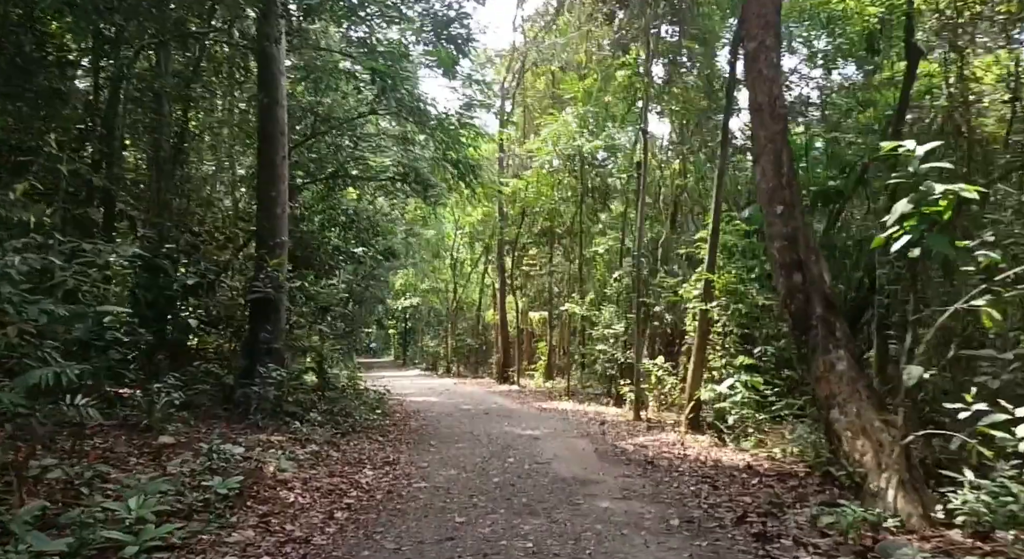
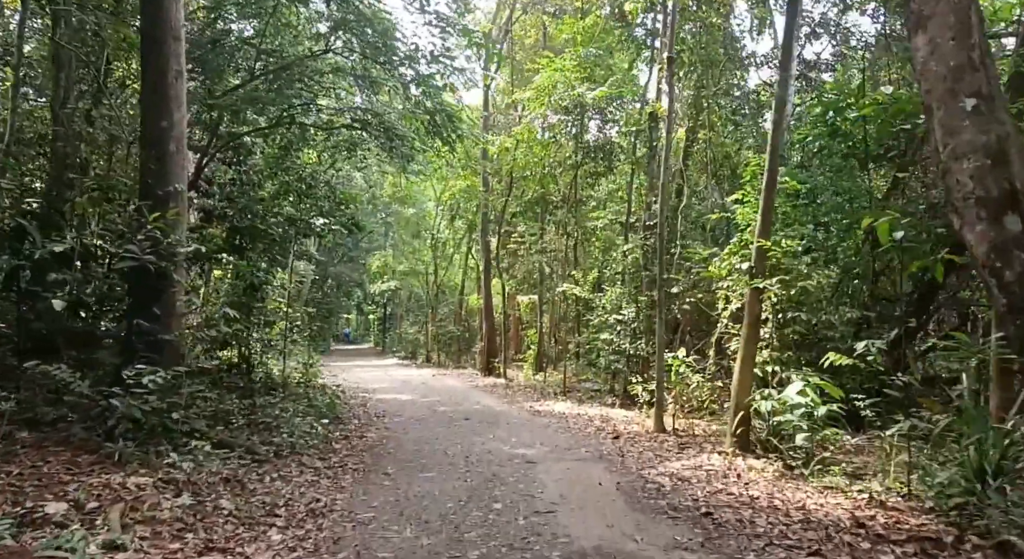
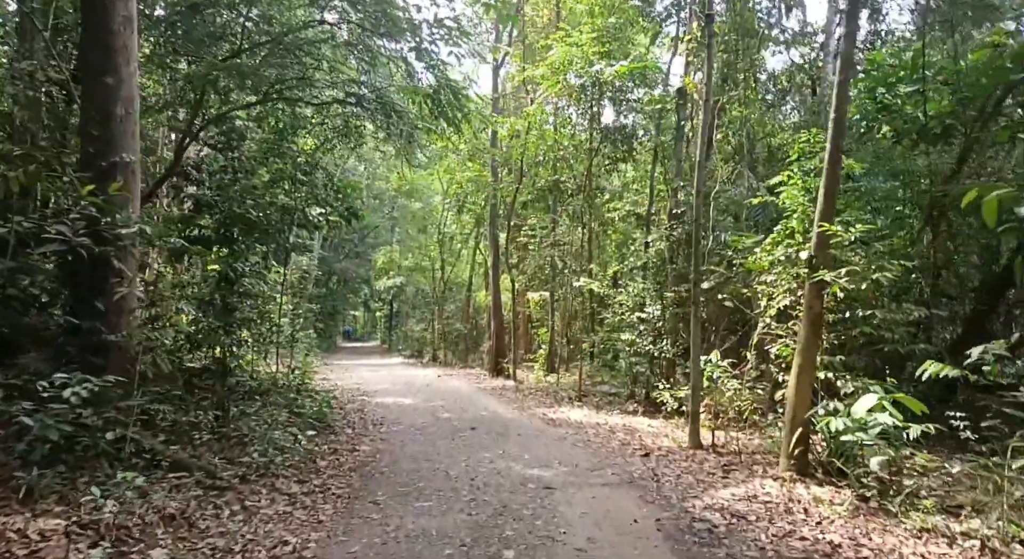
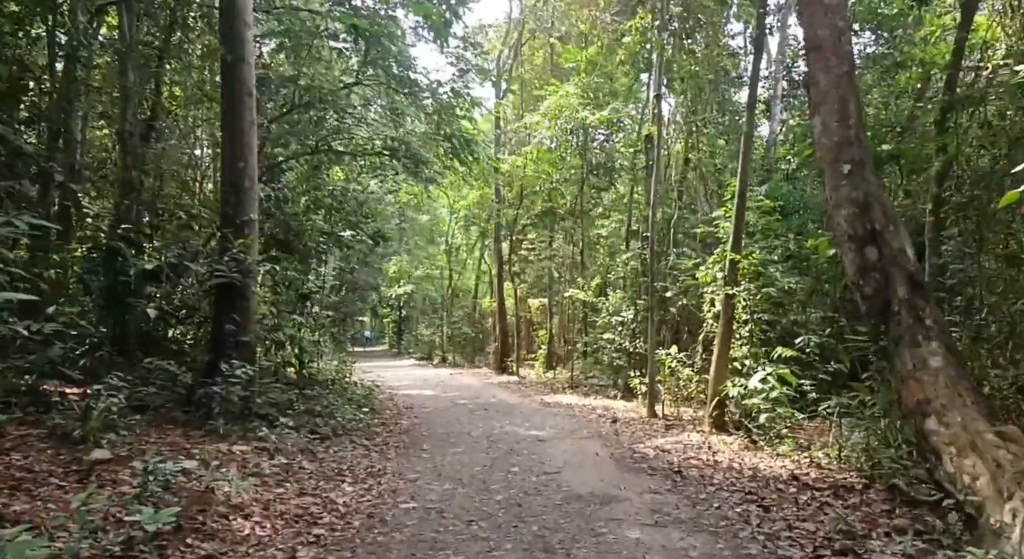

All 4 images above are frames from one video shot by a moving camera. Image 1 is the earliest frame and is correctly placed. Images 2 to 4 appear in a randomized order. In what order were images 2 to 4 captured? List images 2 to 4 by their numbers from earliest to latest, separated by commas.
4, 2, 3
